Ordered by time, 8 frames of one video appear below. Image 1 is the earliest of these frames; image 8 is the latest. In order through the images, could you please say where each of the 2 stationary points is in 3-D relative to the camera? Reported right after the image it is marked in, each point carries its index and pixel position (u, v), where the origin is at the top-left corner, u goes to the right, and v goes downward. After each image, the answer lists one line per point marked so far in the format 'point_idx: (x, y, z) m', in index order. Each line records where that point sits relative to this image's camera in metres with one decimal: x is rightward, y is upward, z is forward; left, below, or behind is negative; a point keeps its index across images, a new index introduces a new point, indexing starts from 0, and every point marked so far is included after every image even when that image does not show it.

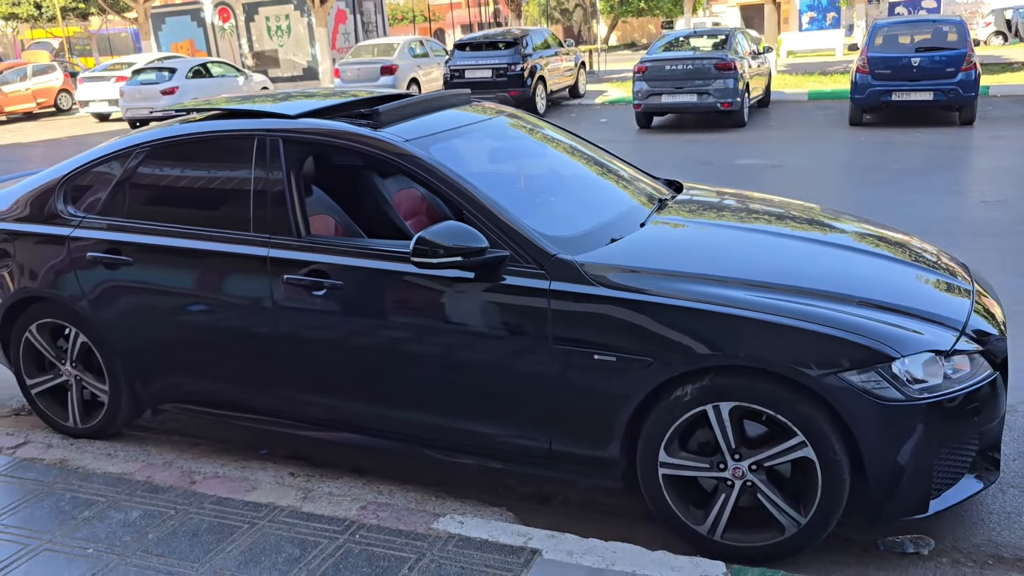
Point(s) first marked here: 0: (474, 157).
0: (-0.1, +0.5, +3.6) m
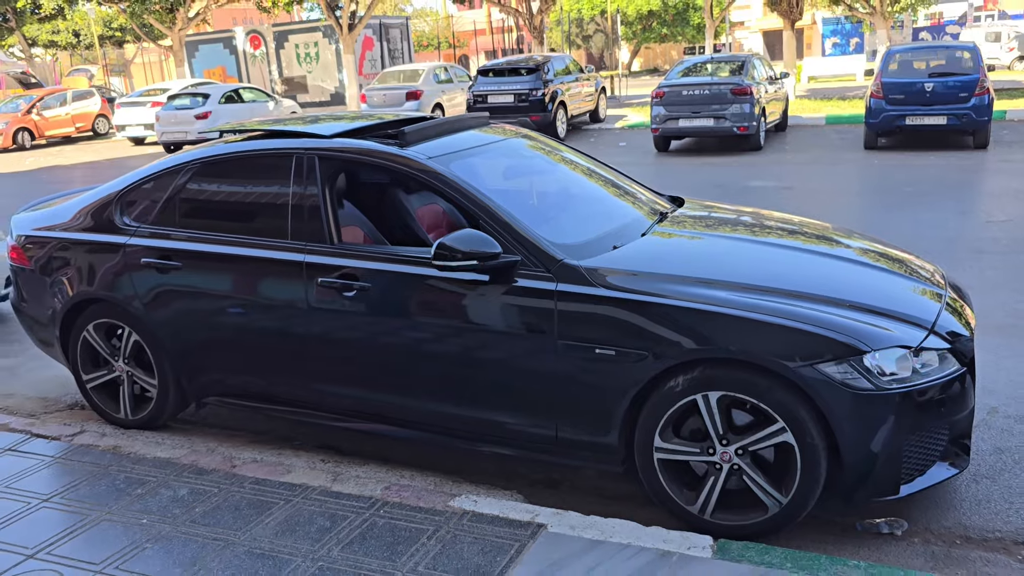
0: (0.0, +0.5, +3.9) m
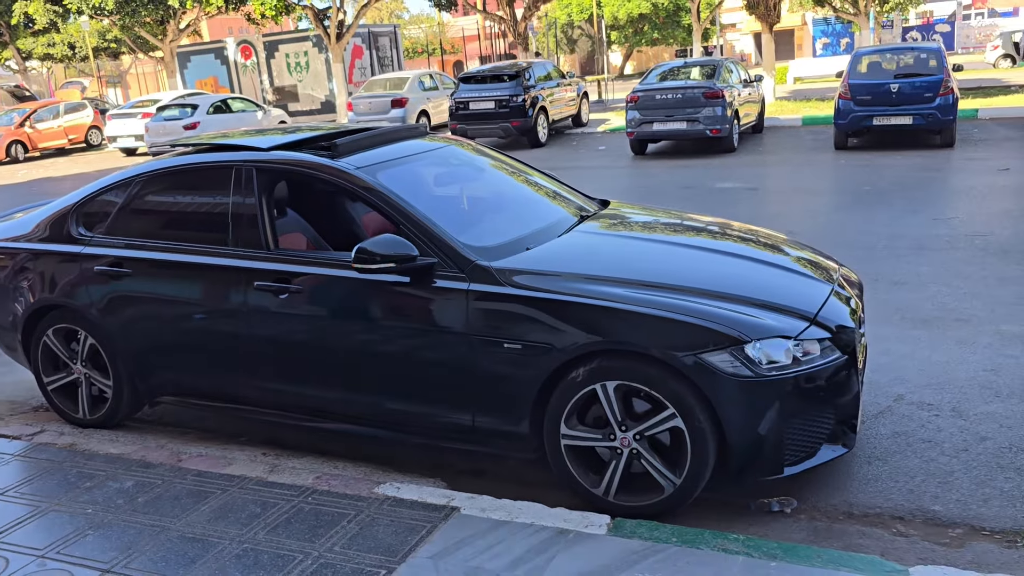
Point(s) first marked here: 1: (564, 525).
0: (-0.4, +0.5, +4.2) m
1: (+0.2, -0.9, +3.2) m
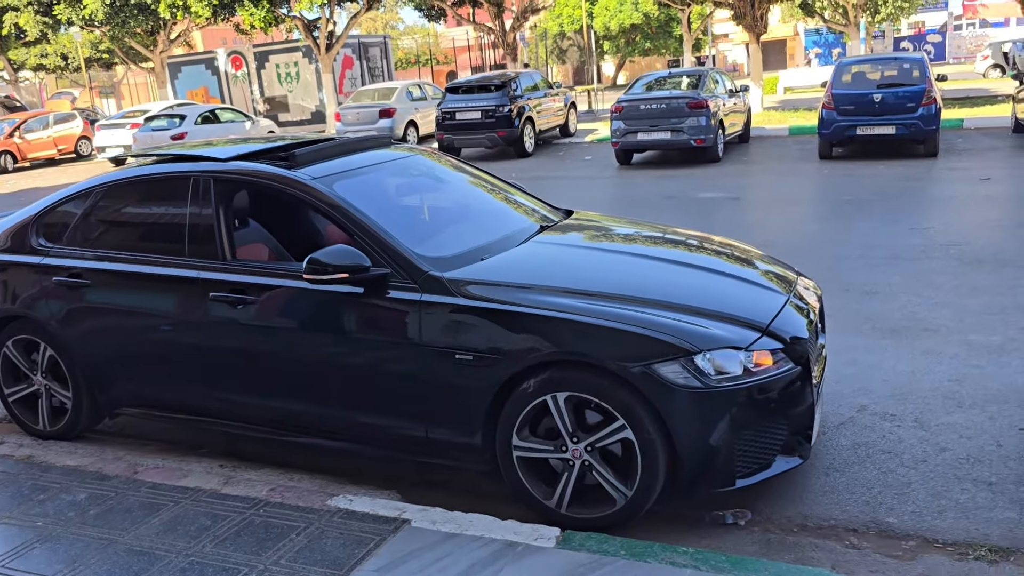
0: (-0.6, +0.5, +4.2) m
1: (0.0, -0.9, +3.2) m
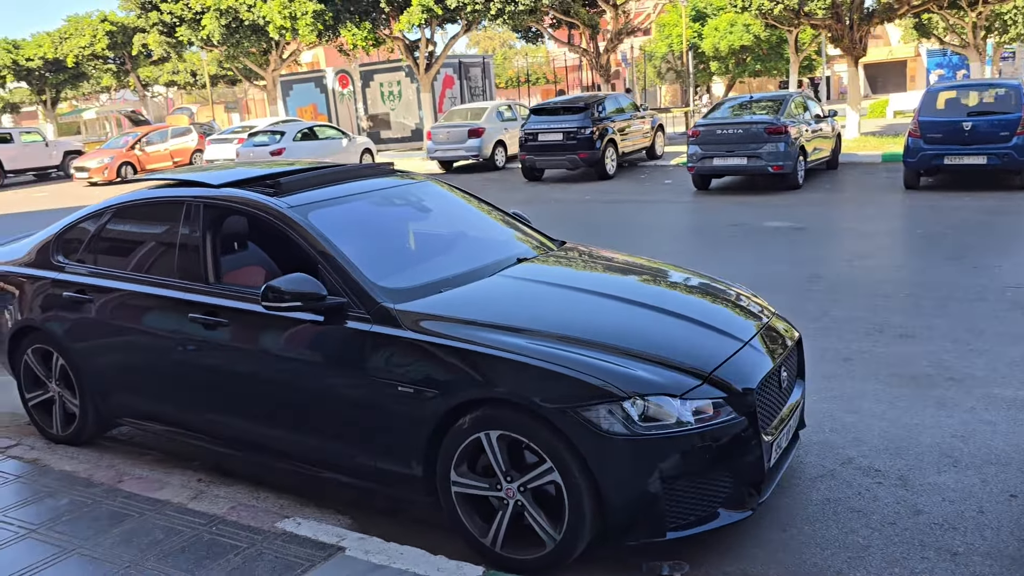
0: (-0.7, +0.3, +4.2) m
1: (-0.3, -1.0, +3.2) m
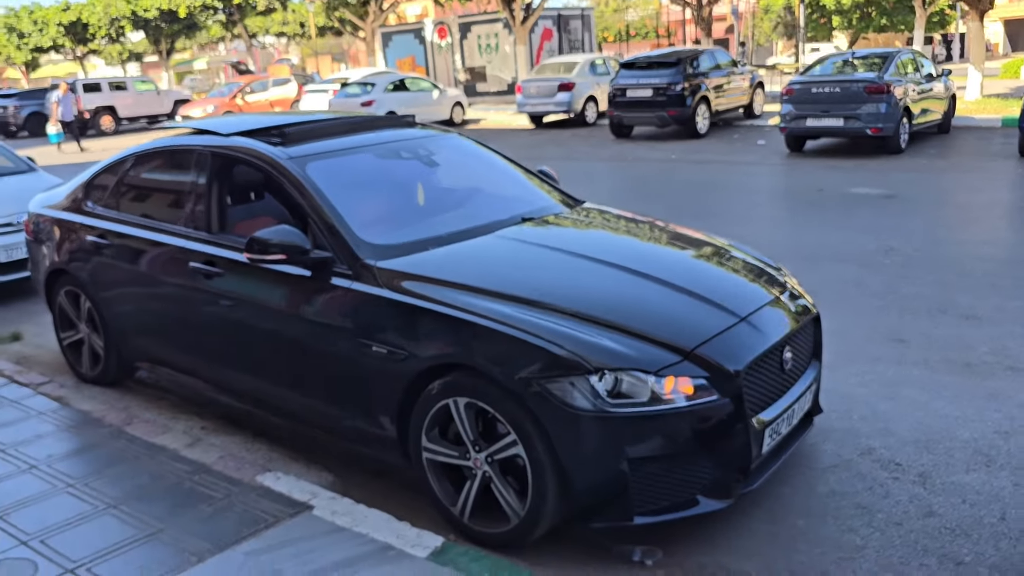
0: (-0.6, +0.5, +4.1) m
1: (-0.4, -0.9, +3.1) m
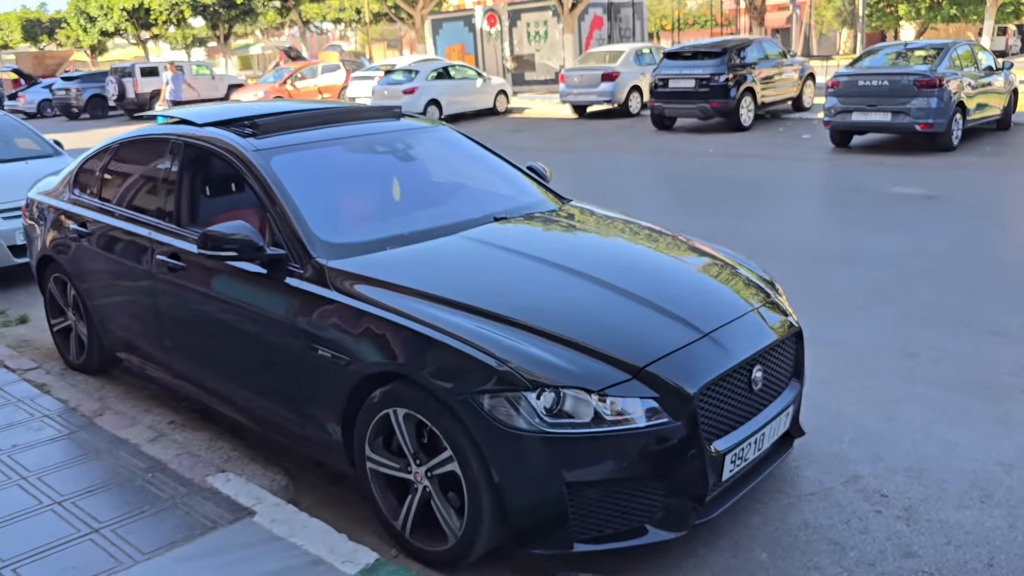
0: (-0.7, +0.5, +4.0) m
1: (-0.6, -0.9, +3.0) m
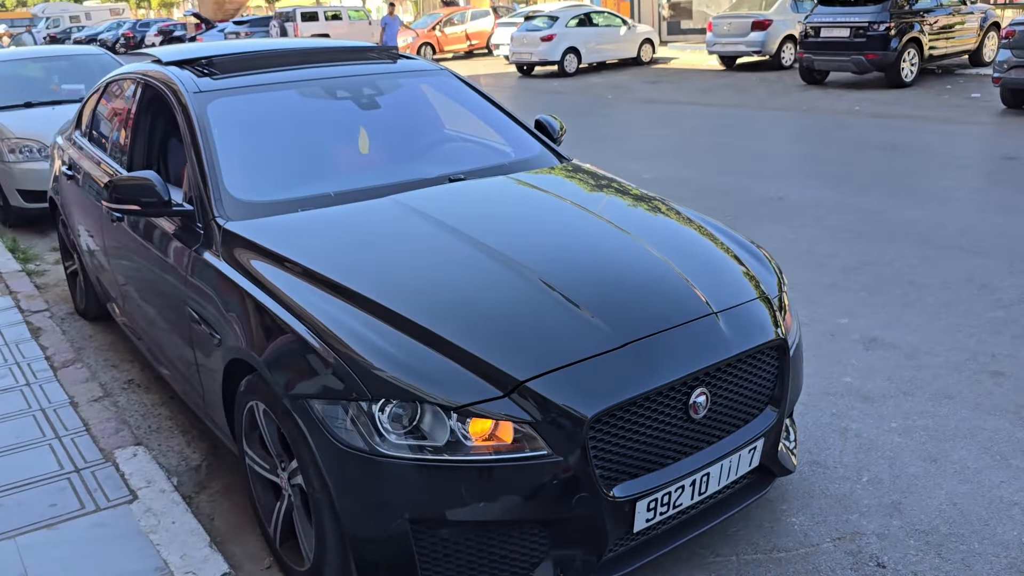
0: (-0.8, +0.7, +3.5) m
1: (-1.0, -0.8, +2.6) m
